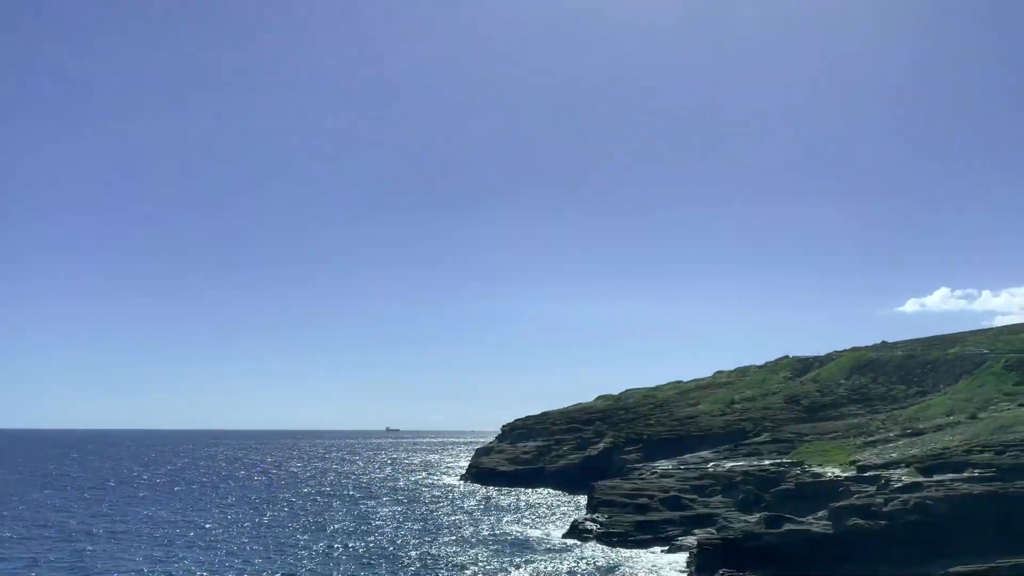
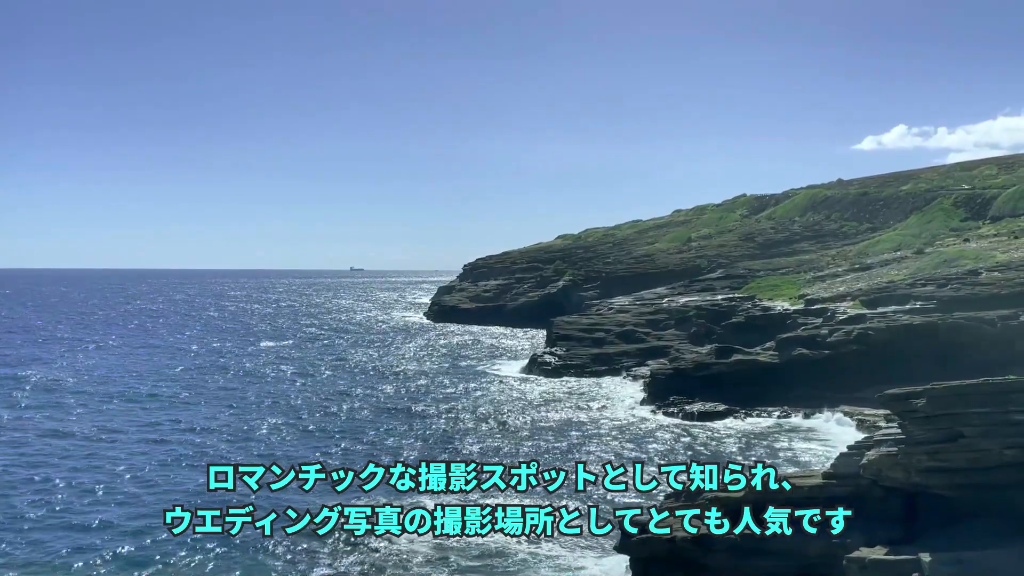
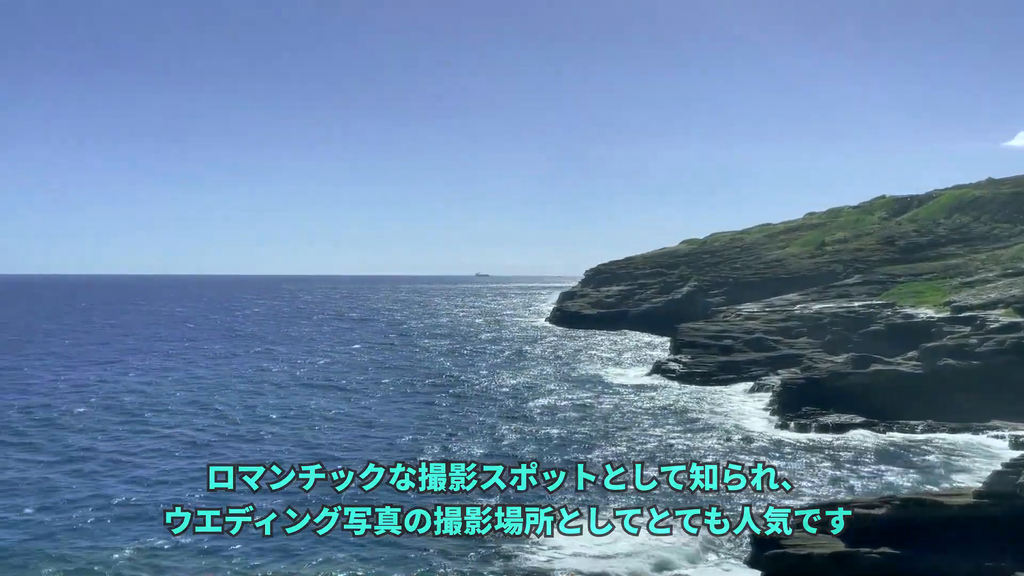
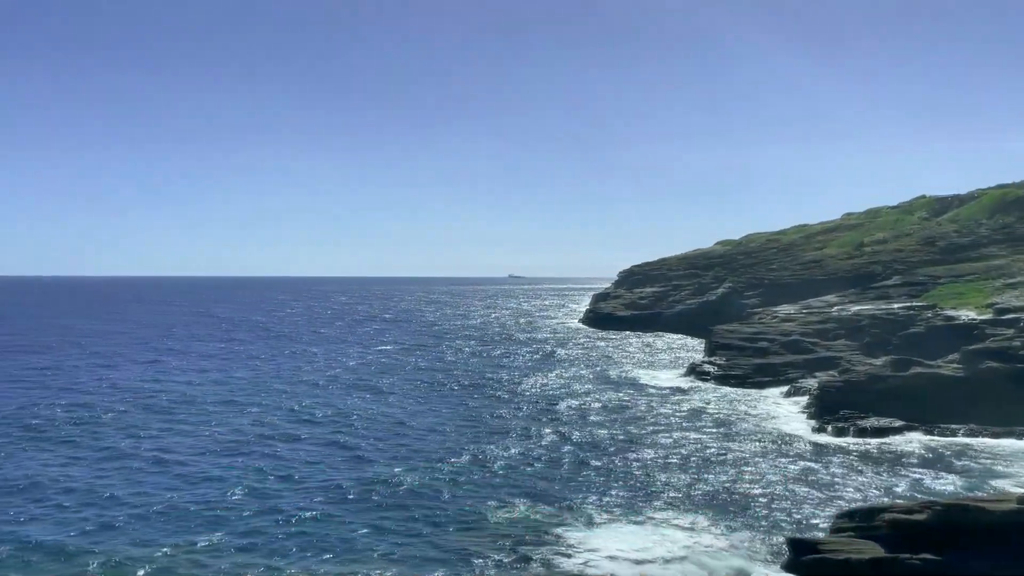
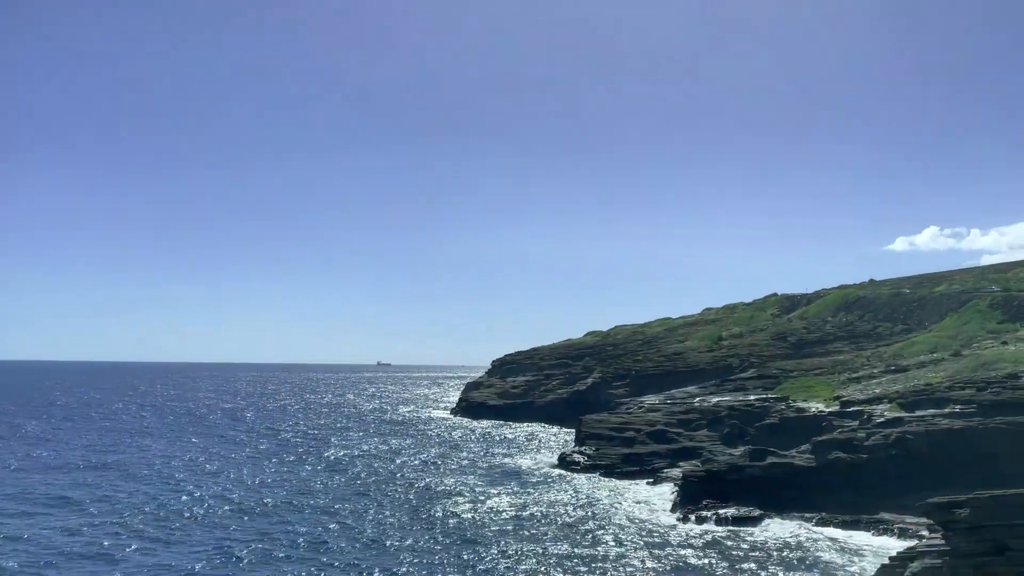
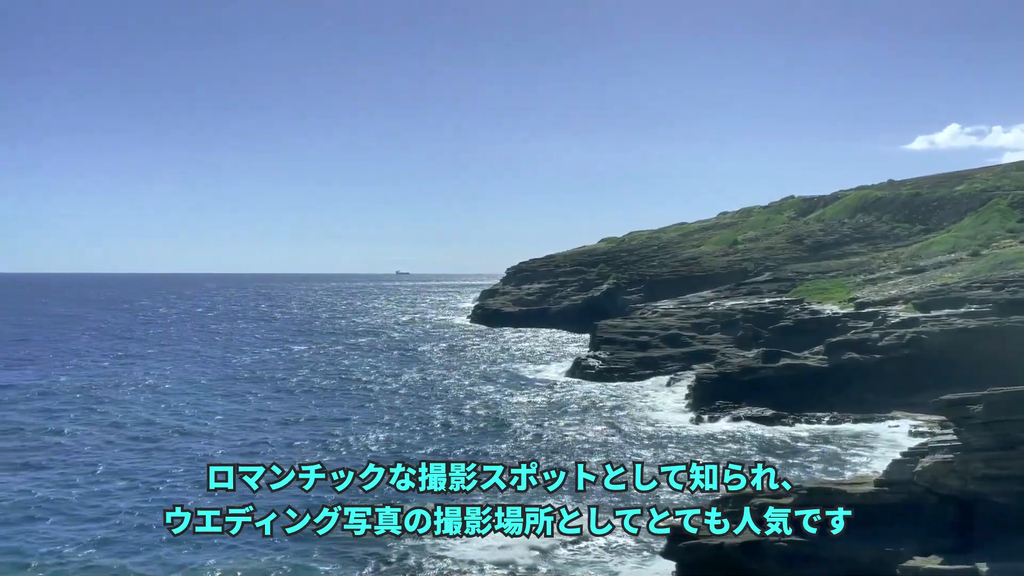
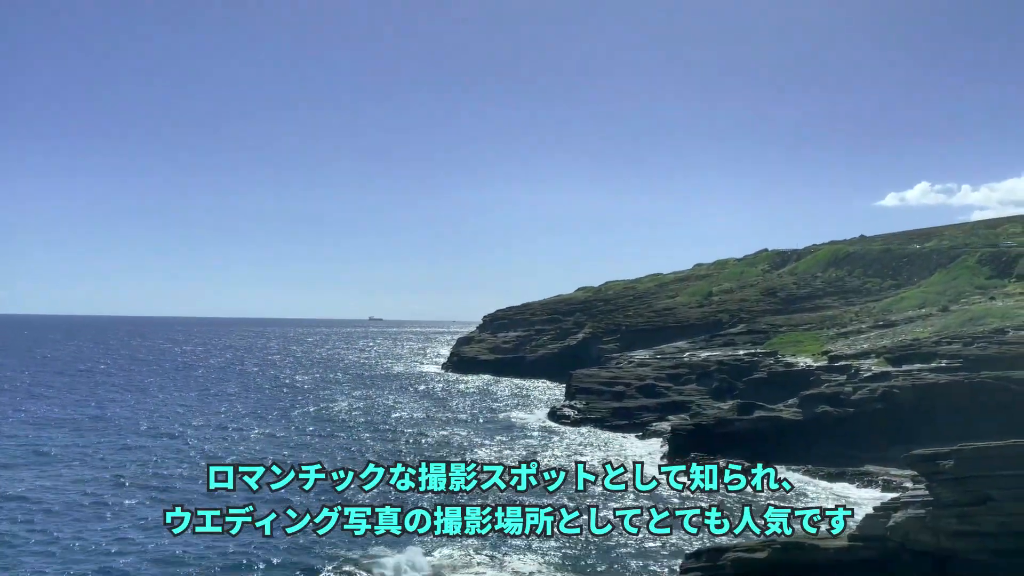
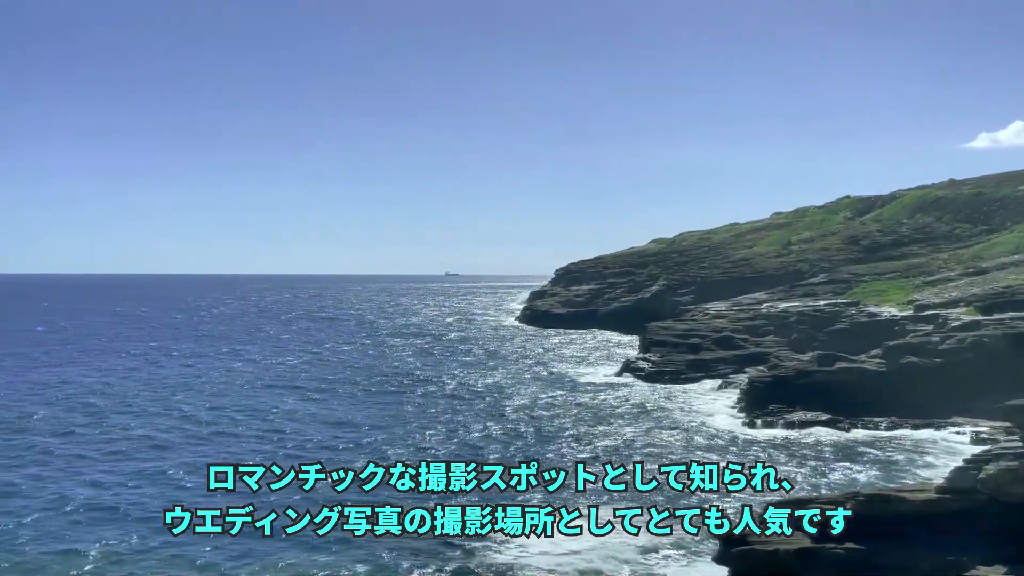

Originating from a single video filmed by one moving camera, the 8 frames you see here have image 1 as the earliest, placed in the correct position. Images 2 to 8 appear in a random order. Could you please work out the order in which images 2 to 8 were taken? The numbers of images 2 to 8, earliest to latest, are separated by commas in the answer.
5, 7, 2, 6, 8, 3, 4
